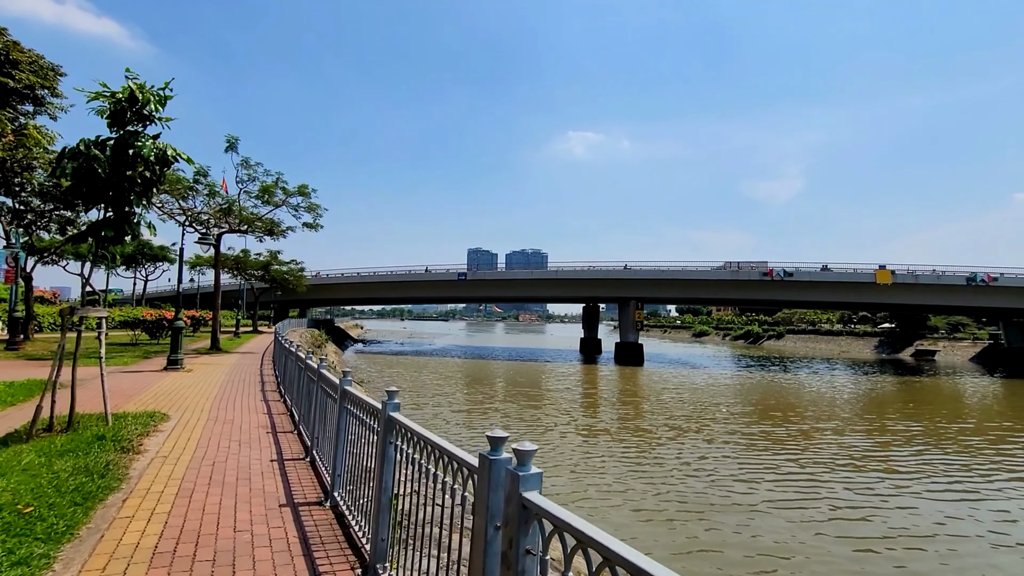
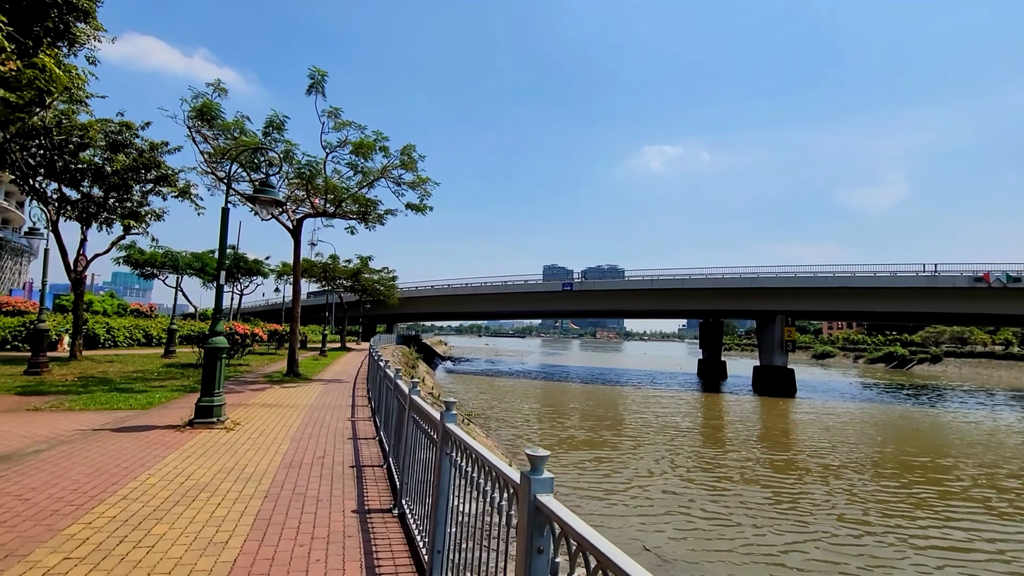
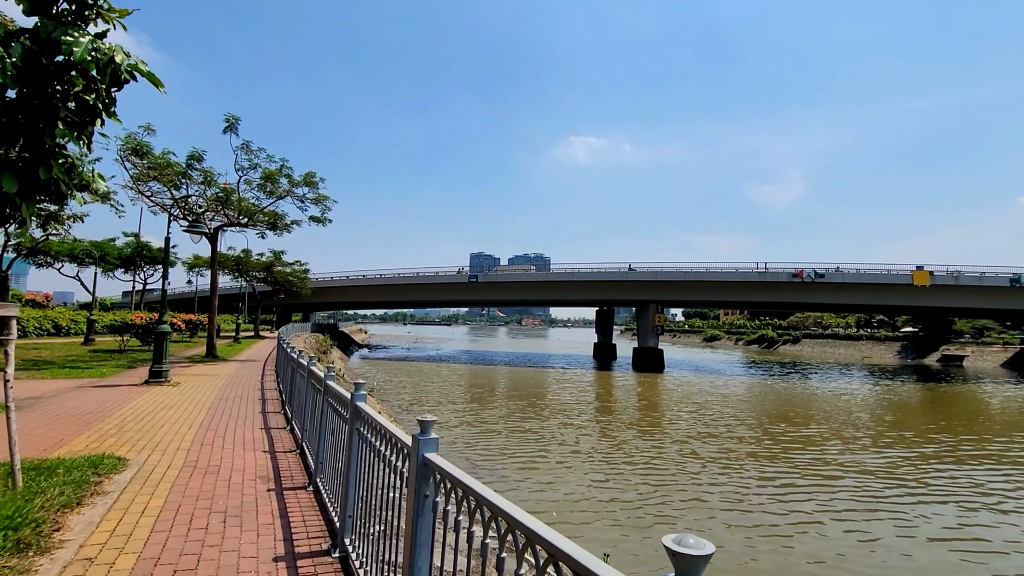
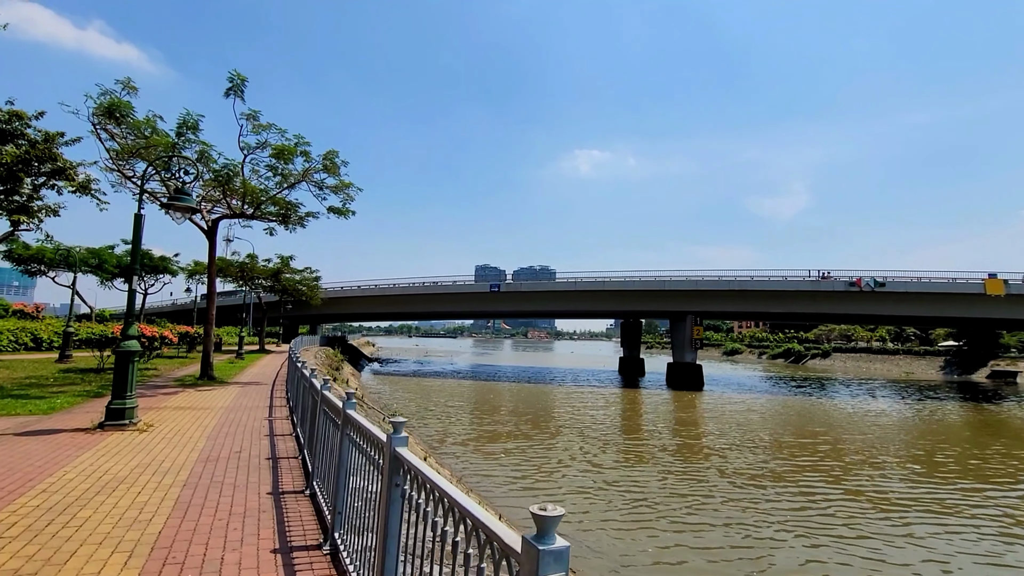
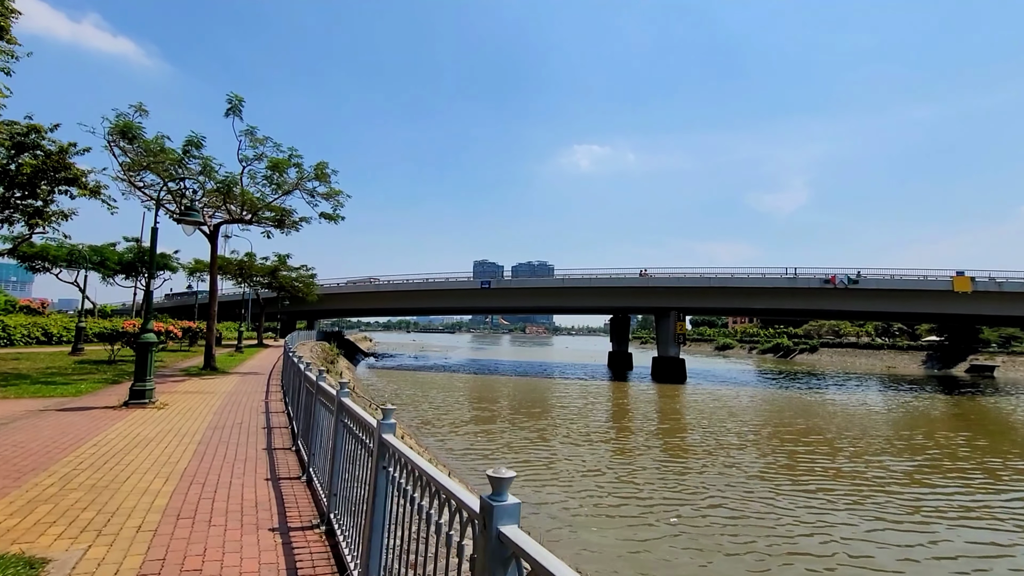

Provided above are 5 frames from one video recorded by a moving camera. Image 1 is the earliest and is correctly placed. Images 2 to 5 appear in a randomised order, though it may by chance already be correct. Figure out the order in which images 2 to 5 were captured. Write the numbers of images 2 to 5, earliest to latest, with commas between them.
3, 5, 4, 2
